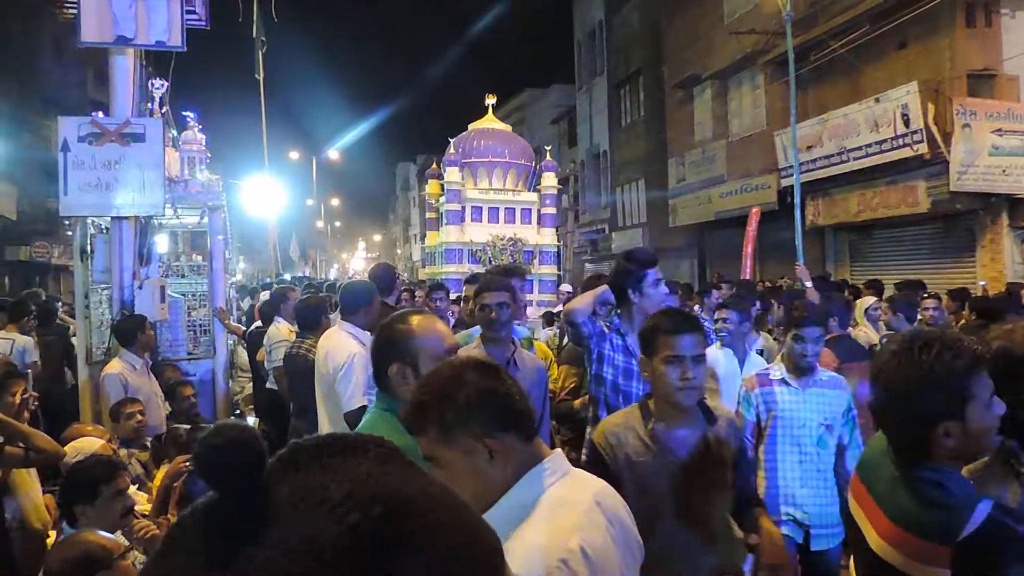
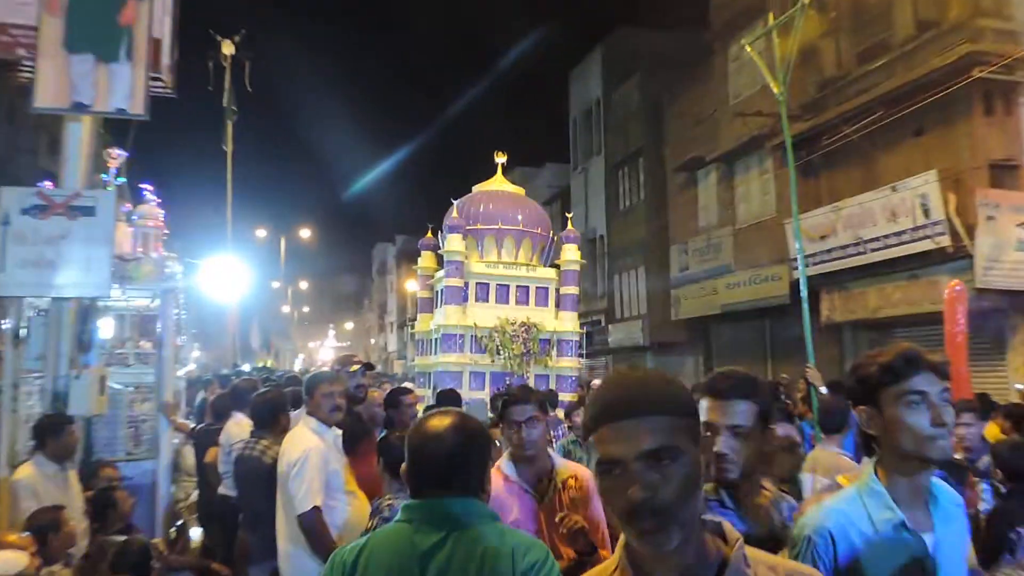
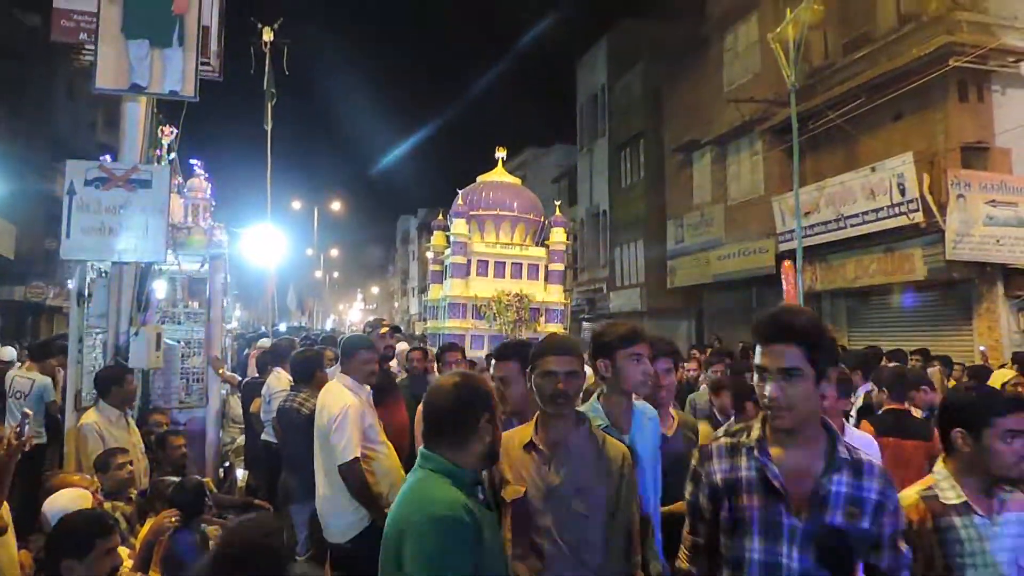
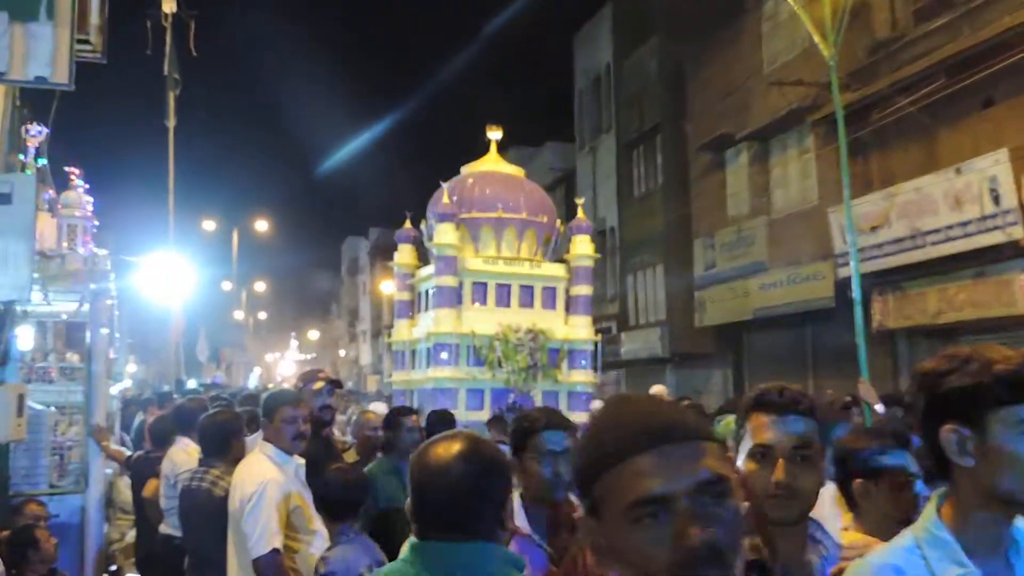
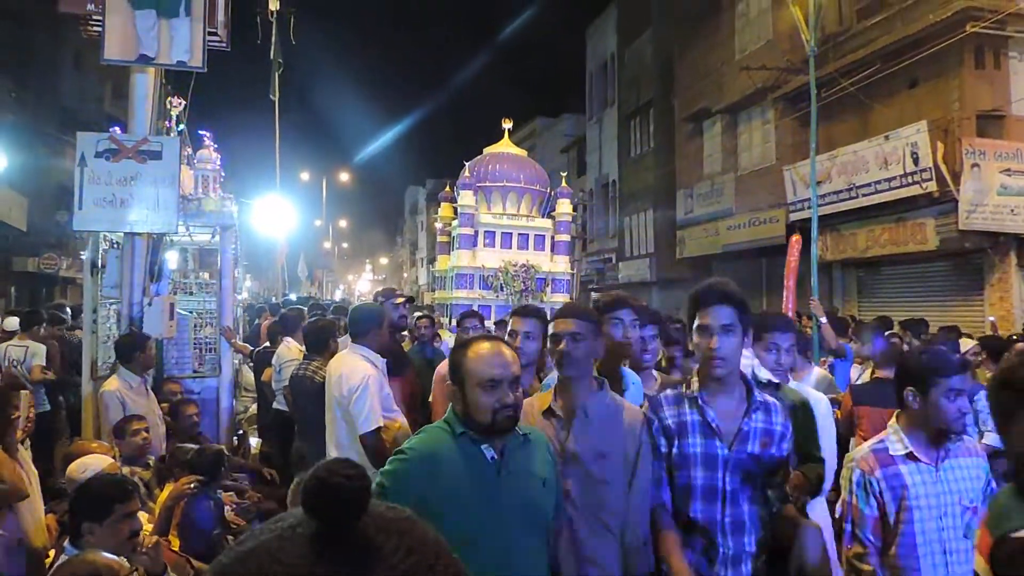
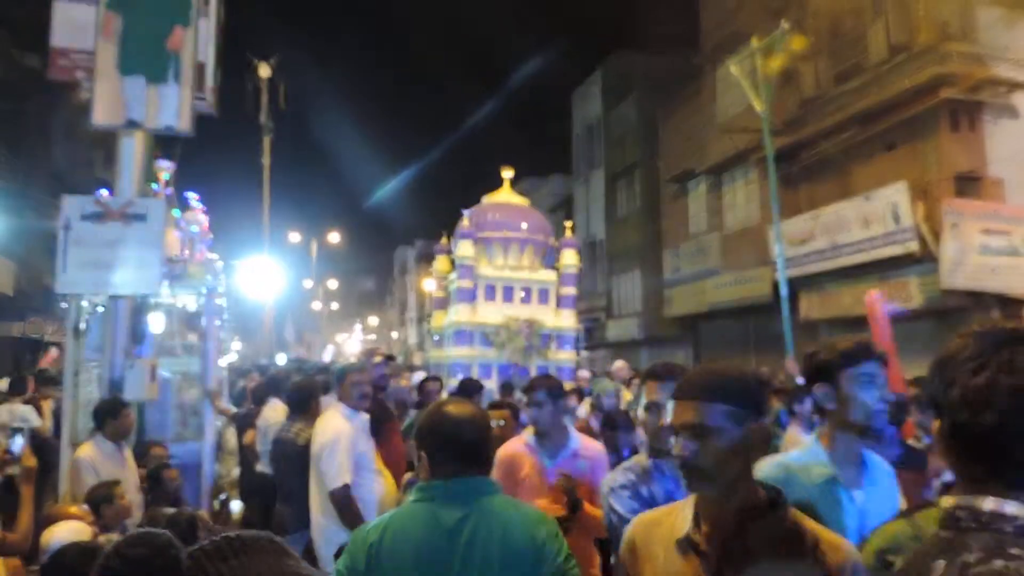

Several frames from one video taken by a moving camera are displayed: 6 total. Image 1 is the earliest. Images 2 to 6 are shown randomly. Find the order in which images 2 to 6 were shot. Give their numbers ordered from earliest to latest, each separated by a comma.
5, 3, 6, 2, 4
